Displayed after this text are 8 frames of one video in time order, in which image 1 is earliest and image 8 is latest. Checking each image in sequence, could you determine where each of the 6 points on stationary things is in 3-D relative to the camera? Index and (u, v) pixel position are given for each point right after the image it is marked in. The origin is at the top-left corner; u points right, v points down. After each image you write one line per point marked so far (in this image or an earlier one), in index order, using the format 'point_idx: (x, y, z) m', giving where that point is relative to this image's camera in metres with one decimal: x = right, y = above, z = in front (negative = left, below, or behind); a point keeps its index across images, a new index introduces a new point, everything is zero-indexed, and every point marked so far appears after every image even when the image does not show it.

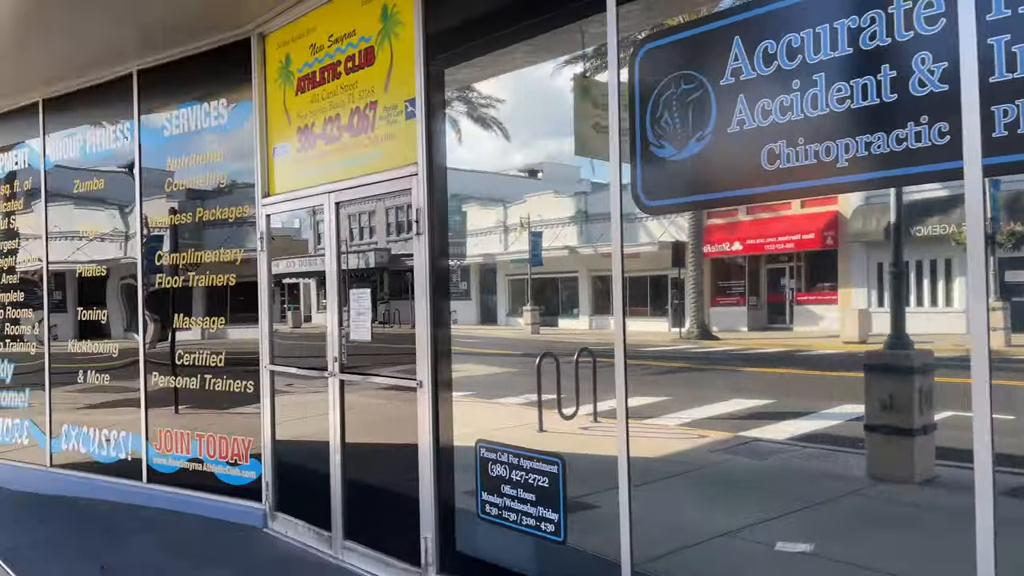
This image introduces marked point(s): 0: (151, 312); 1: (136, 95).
0: (-2.8, -0.2, +6.3) m
1: (-3.0, +1.5, +6.4) m
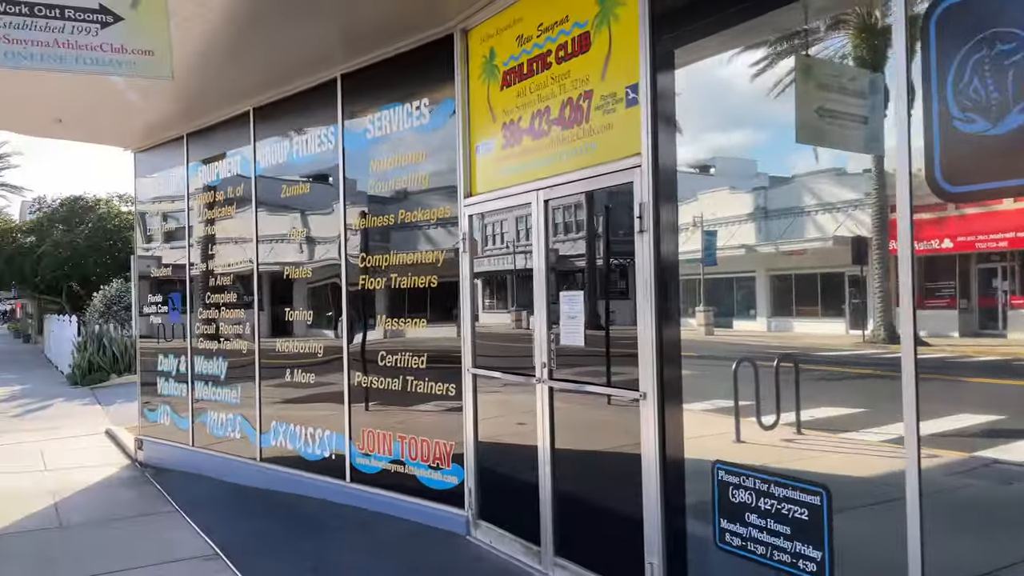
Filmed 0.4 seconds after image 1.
0: (-1.2, -0.2, +6.4) m
1: (-1.4, +1.5, +6.5) m
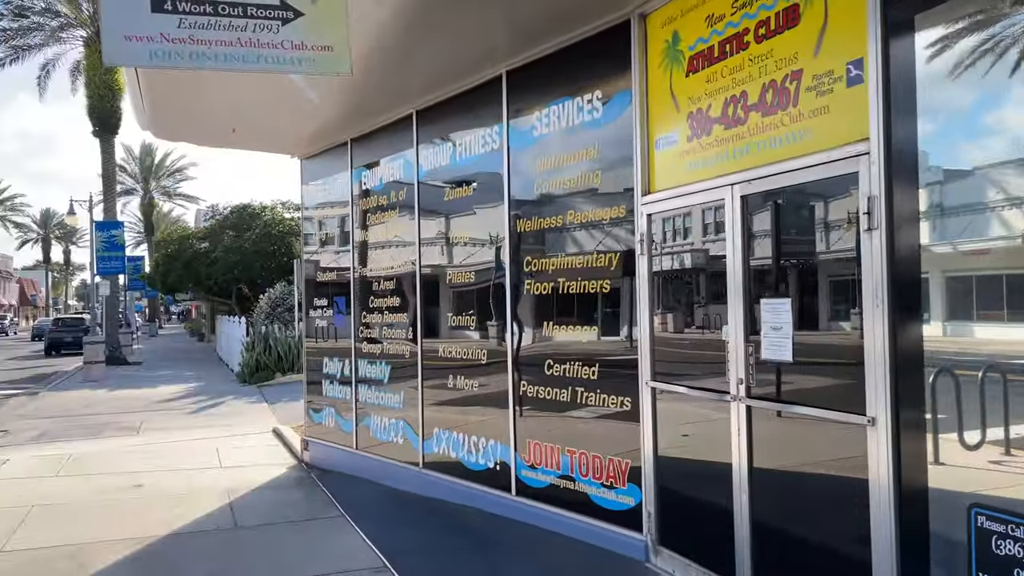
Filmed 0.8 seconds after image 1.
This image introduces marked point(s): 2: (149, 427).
0: (+0.1, -0.2, +6.1) m
1: (-0.1, +1.5, +6.3) m
2: (-5.6, -2.2, +12.6) m
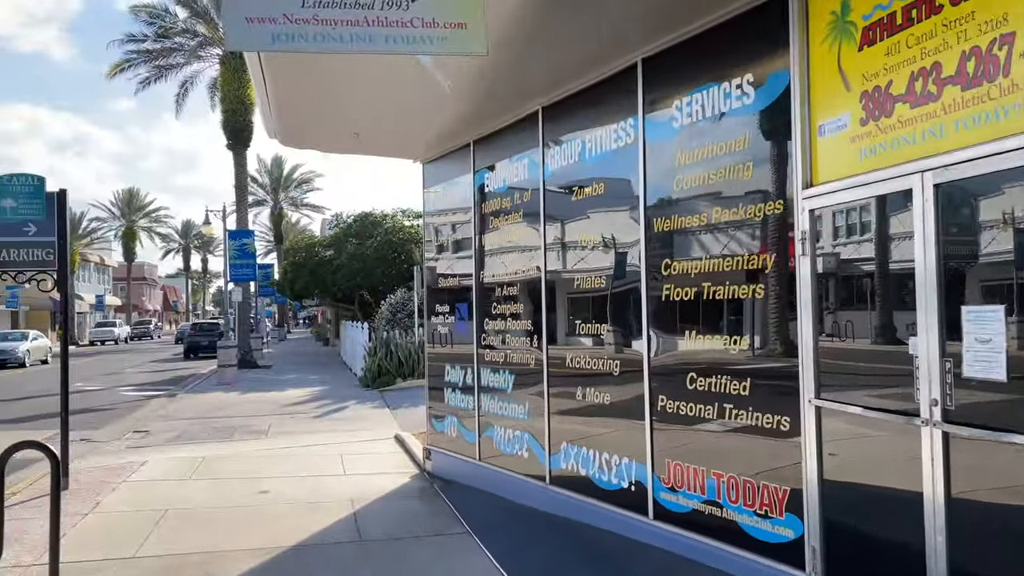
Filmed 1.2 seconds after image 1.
0: (+1.0, -0.3, +5.7) m
1: (+0.9, +1.4, +5.8) m
2: (-3.7, -2.3, +12.8) m
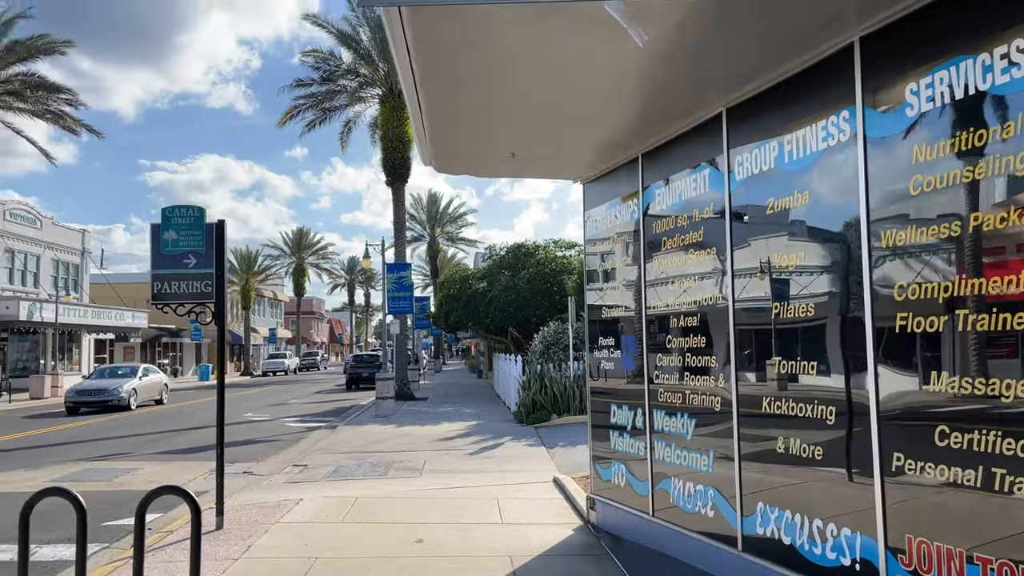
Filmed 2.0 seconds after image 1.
0: (+2.1, -0.4, +4.5) m
1: (+2.0, +1.3, +4.8) m
2: (-1.2, -2.7, +12.3) m
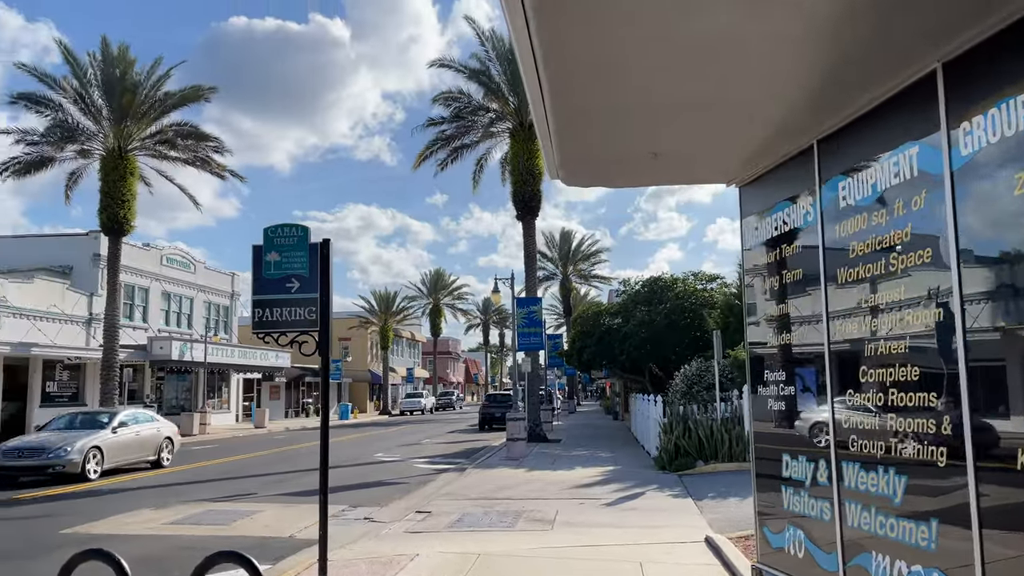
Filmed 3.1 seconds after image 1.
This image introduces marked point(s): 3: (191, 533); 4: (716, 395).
0: (+2.7, -0.4, +2.9) m
1: (+2.7, +1.3, +3.3) m
2: (+0.7, -3.2, +11.1) m
3: (-4.0, -3.1, +10.3) m
4: (+4.5, -2.3, +18.0) m
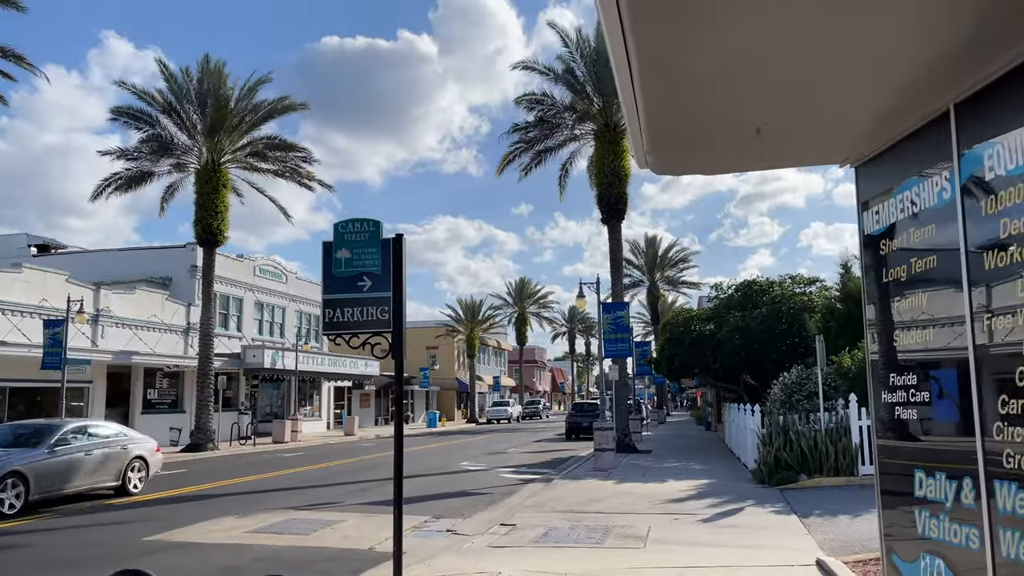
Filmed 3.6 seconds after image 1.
0: (+2.9, -0.3, +2.1) m
1: (+2.9, +1.4, +2.5) m
2: (+1.8, -3.2, +10.3) m
3: (-3.0, -3.1, +10.0) m
4: (+6.3, -2.4, +16.8) m
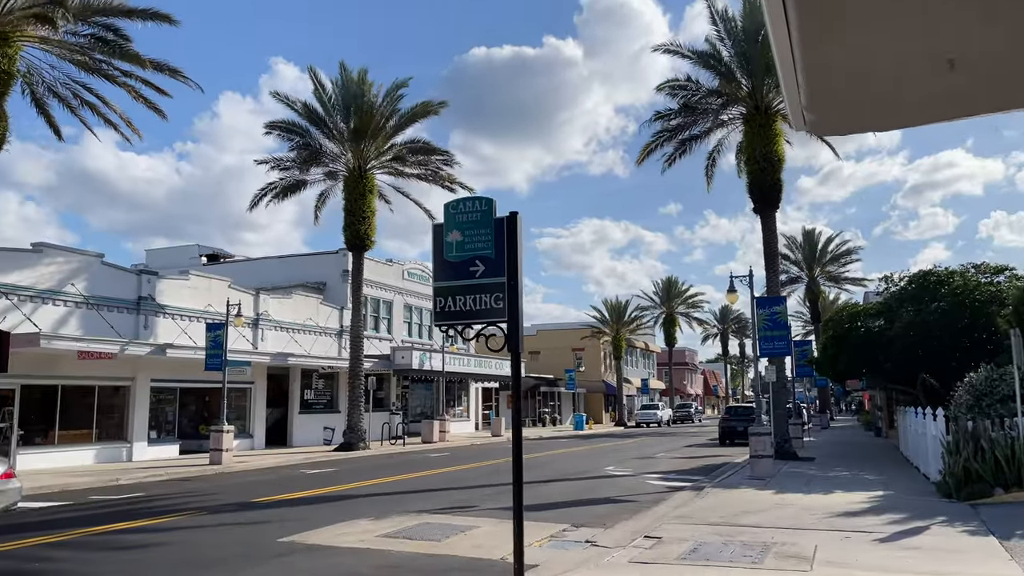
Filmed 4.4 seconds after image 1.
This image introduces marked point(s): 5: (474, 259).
0: (+3.0, -0.1, +0.7) m
1: (+3.0, +1.5, +1.1) m
2: (+3.5, -3.0, +9.0) m
3: (-1.3, -3.1, +9.6) m
4: (+9.0, -2.1, +14.6) m
5: (-0.3, +0.2, +6.0) m
